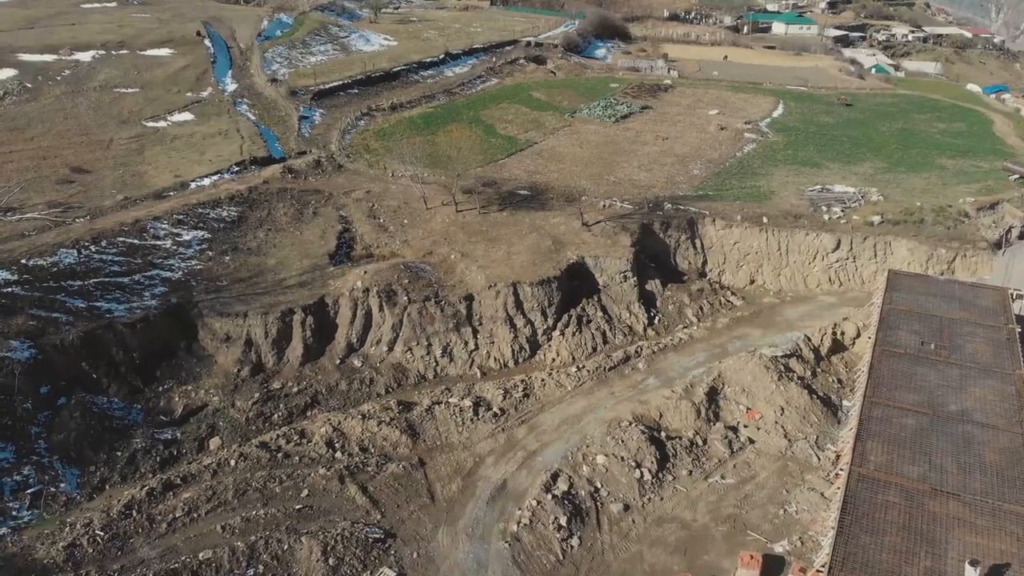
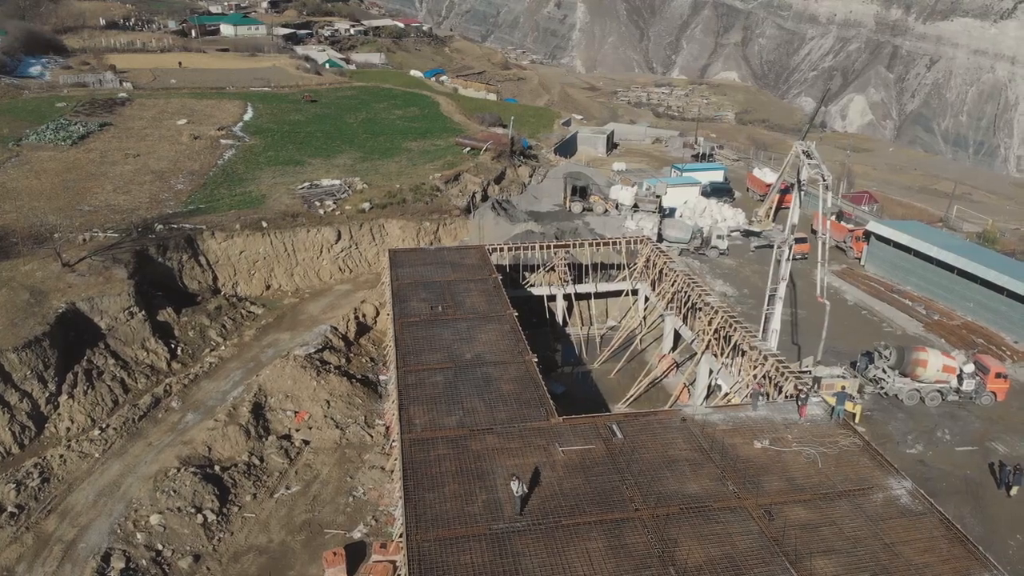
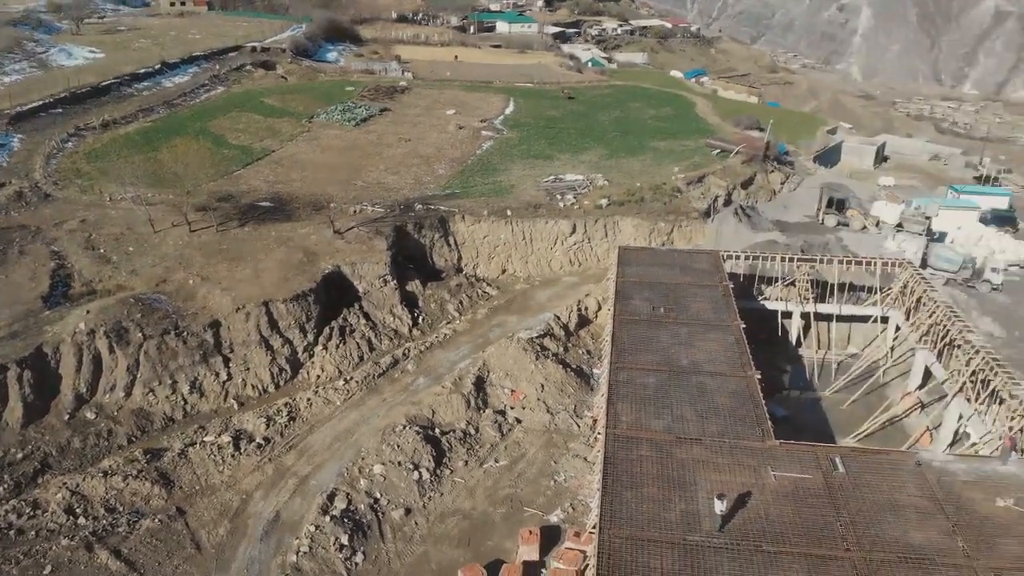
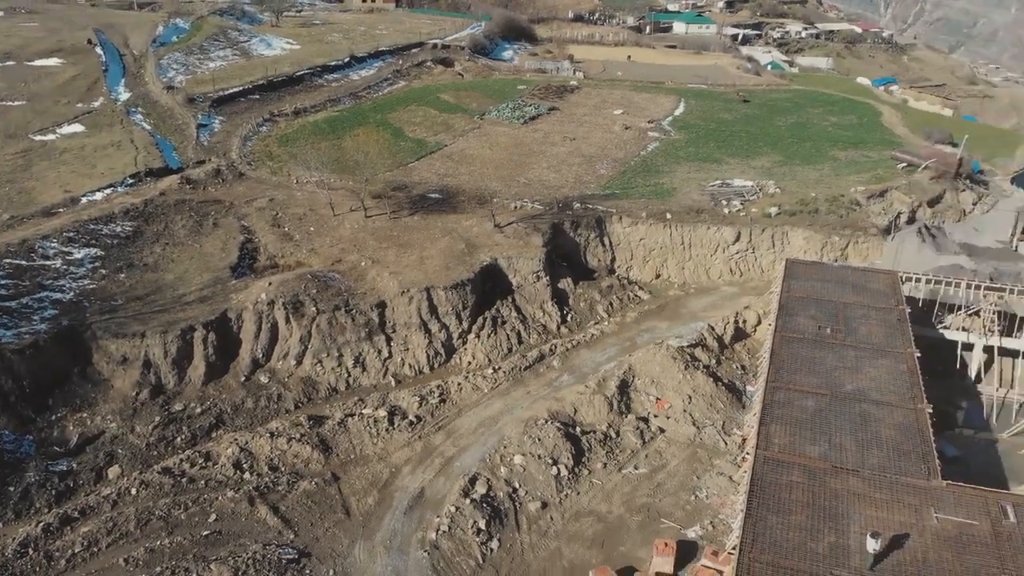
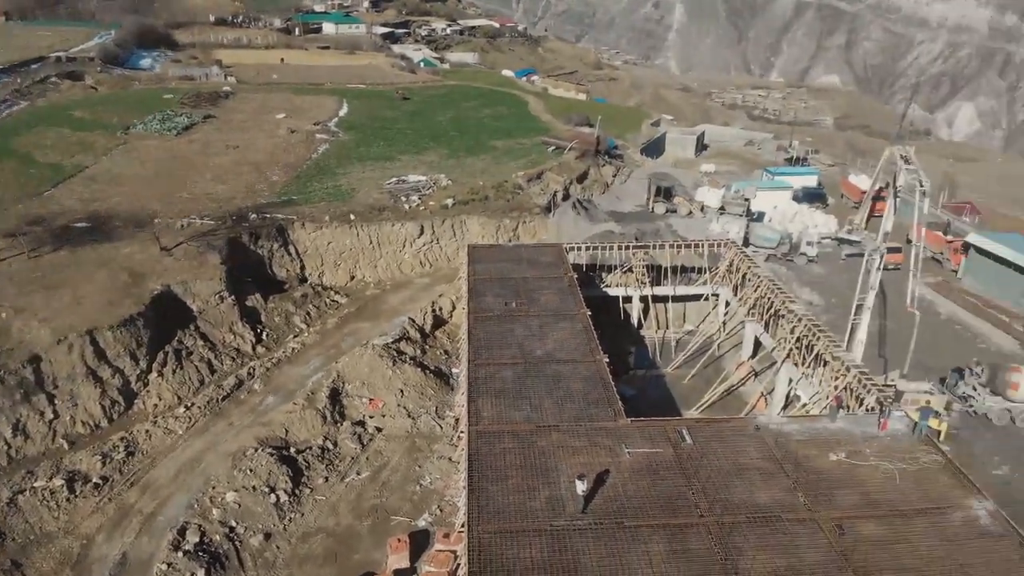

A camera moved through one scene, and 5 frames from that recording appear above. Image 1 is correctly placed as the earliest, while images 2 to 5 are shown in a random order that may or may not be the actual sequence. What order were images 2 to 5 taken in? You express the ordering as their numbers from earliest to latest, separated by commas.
4, 3, 5, 2
